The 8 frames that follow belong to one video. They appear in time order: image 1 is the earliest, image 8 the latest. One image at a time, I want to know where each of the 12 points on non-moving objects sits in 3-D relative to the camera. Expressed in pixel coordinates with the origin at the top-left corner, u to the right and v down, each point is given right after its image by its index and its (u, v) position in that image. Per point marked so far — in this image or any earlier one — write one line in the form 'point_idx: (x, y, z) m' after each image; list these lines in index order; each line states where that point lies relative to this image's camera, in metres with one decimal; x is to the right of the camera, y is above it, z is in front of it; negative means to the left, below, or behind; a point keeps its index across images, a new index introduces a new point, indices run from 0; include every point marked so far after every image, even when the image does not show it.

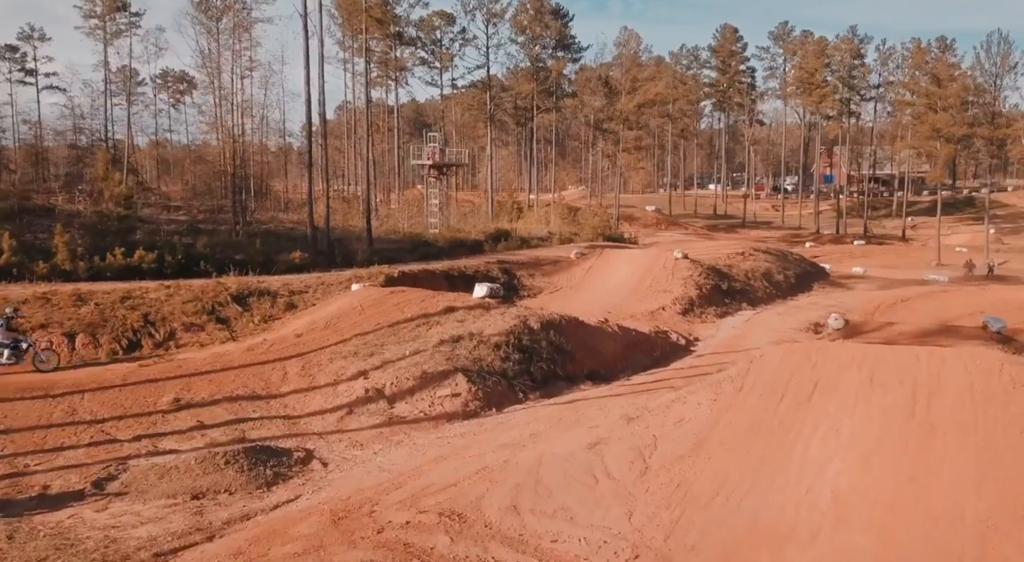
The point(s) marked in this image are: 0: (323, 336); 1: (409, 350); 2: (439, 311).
0: (-3.5, -1.0, +17.4) m
1: (-1.8, -1.2, +16.4) m
2: (-1.4, -0.6, +18.4) m
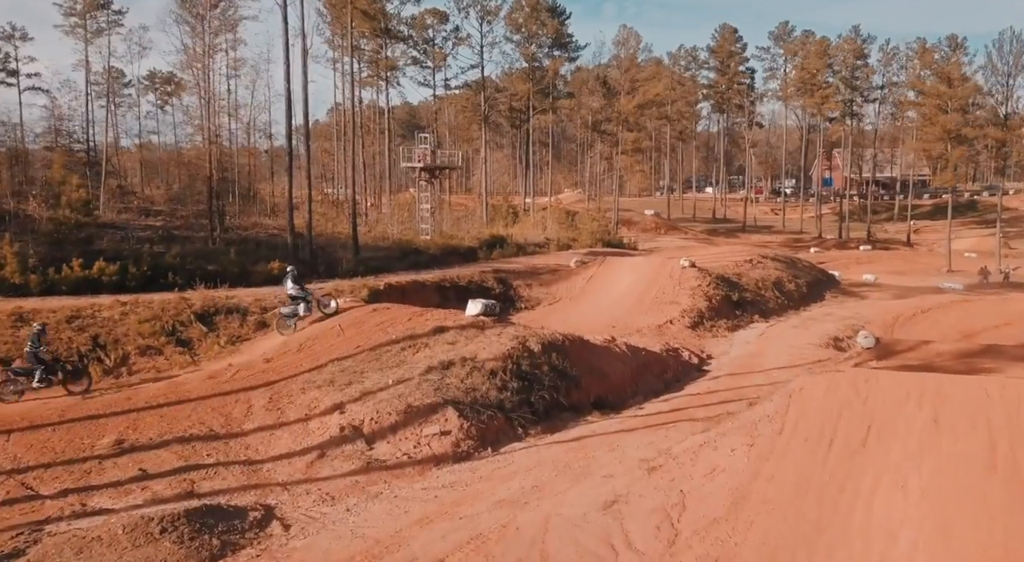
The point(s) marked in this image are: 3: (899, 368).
0: (-3.6, -1.3, +15.3) m
1: (-1.9, -1.5, +14.4) m
2: (-1.5, -0.9, +16.3) m
3: (+7.7, -1.9, +18.5) m
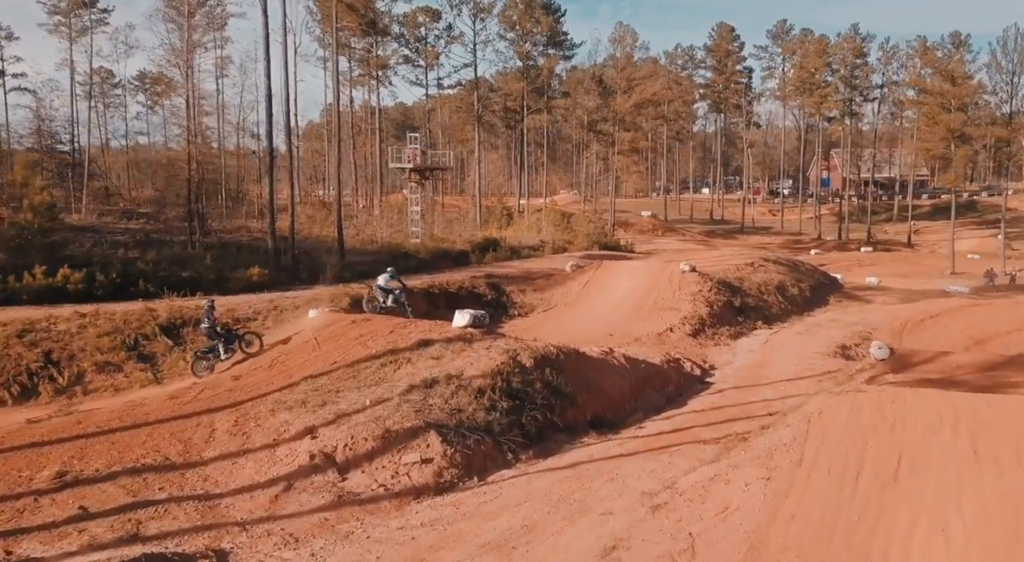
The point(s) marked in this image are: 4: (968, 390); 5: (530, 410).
0: (-3.7, -1.5, +14.1) m
1: (-2.0, -1.7, +13.1) m
2: (-1.6, -1.1, +15.1) m
3: (+7.5, -2.0, +17.3) m
4: (+8.3, -2.0, +16.7) m
5: (+0.3, -2.0, +14.0) m
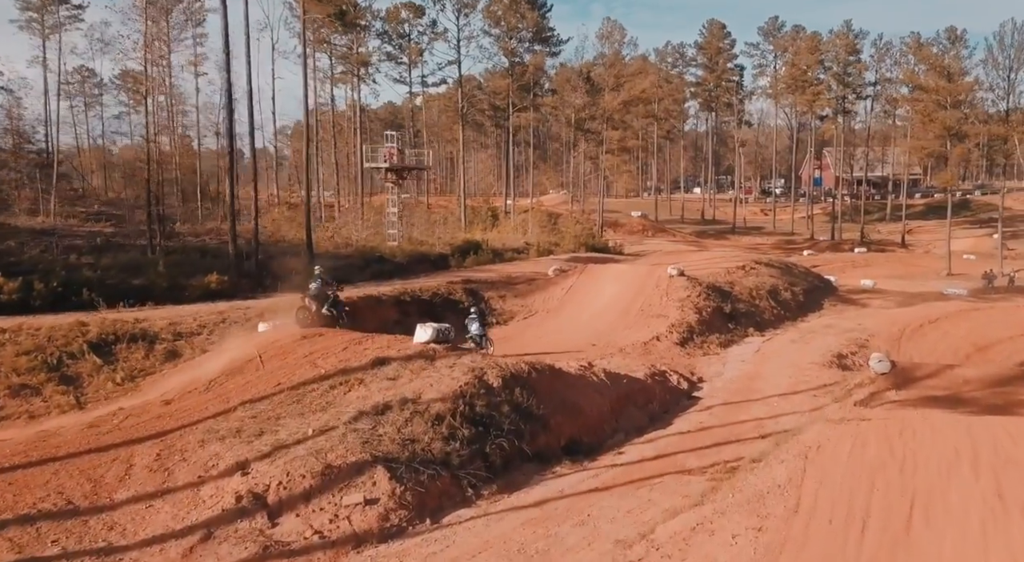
0: (-4.2, -1.7, +12.6) m
1: (-2.5, -1.9, +11.7) m
2: (-2.1, -1.2, +13.7) m
3: (+7.0, -2.1, +15.9) m
4: (+7.7, -2.1, +15.4) m
5: (-0.2, -2.1, +12.6) m
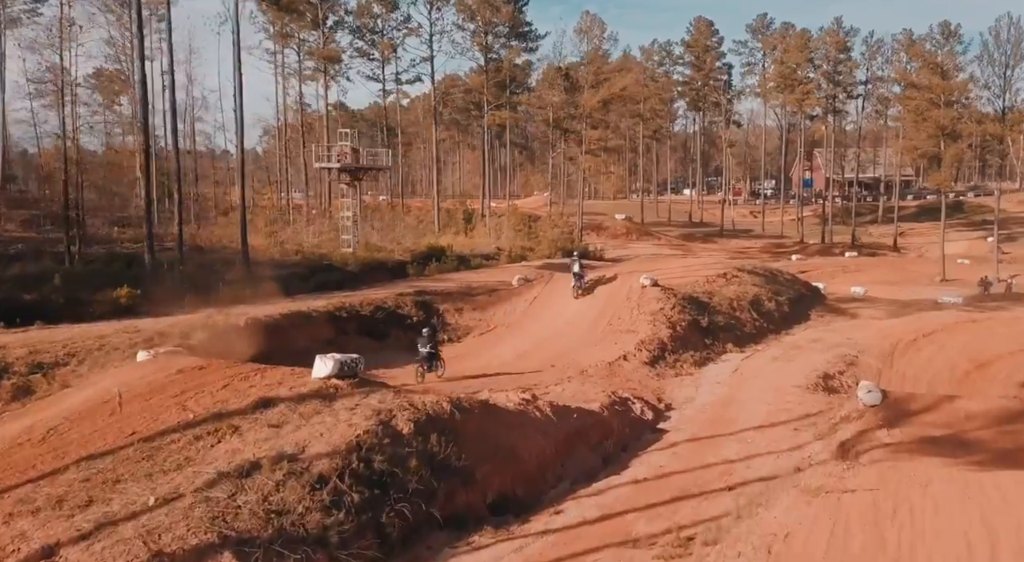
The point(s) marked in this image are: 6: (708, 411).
0: (-5.3, -2.0, +10.2) m
1: (-3.6, -2.2, +9.3) m
2: (-3.2, -1.5, +11.2) m
3: (+5.9, -2.4, +13.5) m
4: (+6.7, -2.4, +13.0) m
5: (-1.3, -2.4, +10.2) m
6: (+3.9, -2.6, +18.3) m
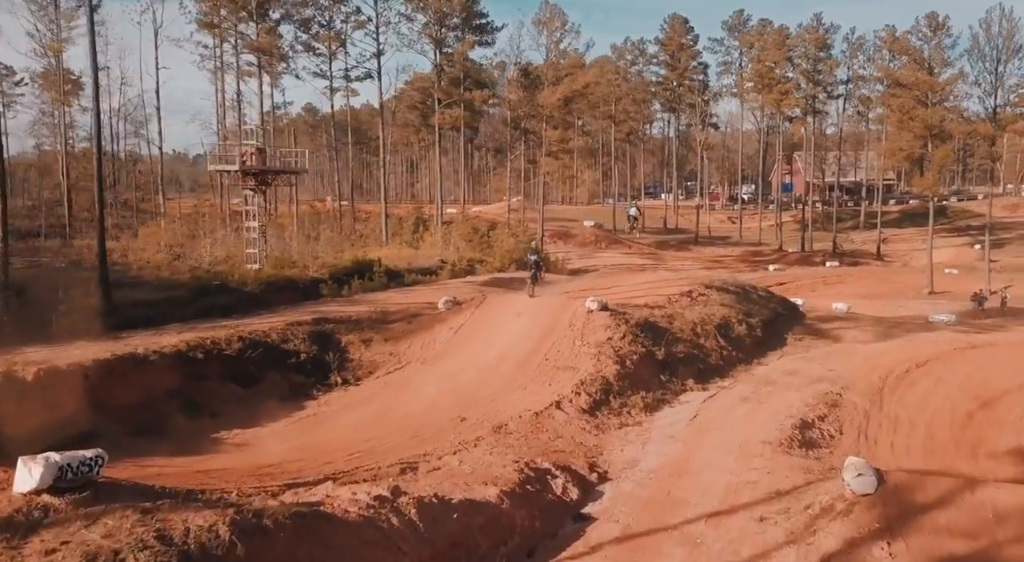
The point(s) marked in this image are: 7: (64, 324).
0: (-6.9, -2.5, +5.9) m
1: (-5.1, -2.7, +5.0) m
2: (-4.8, -2.1, +7.0) m
3: (+4.3, -3.0, +9.4) m
4: (+5.0, -2.9, +9.0) m
5: (-2.9, -2.9, +6.0) m
6: (+2.1, -3.1, +14.2) m
7: (-8.7, -0.9, +17.7) m
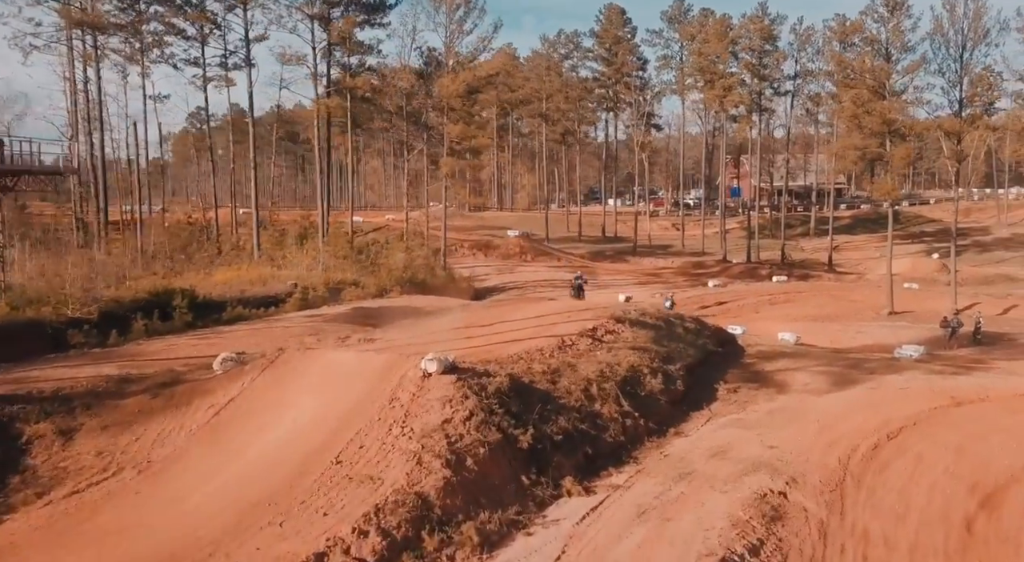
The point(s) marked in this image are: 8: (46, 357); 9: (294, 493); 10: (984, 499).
0: (-9.4, -3.3, -1.6) m
1: (-7.6, -3.5, -2.4) m
2: (-7.4, -2.9, -0.4) m
3: (+1.6, -3.7, +2.5) m
4: (+2.3, -3.7, +2.0) m
5: (-5.4, -3.7, -1.3) m
6: (-0.8, -3.9, +7.2) m
7: (-11.8, -1.8, +10.1) m
8: (-8.8, -1.5, +17.2) m
9: (-2.9, -2.8, +12.1) m
10: (+8.2, -3.6, +15.7) m
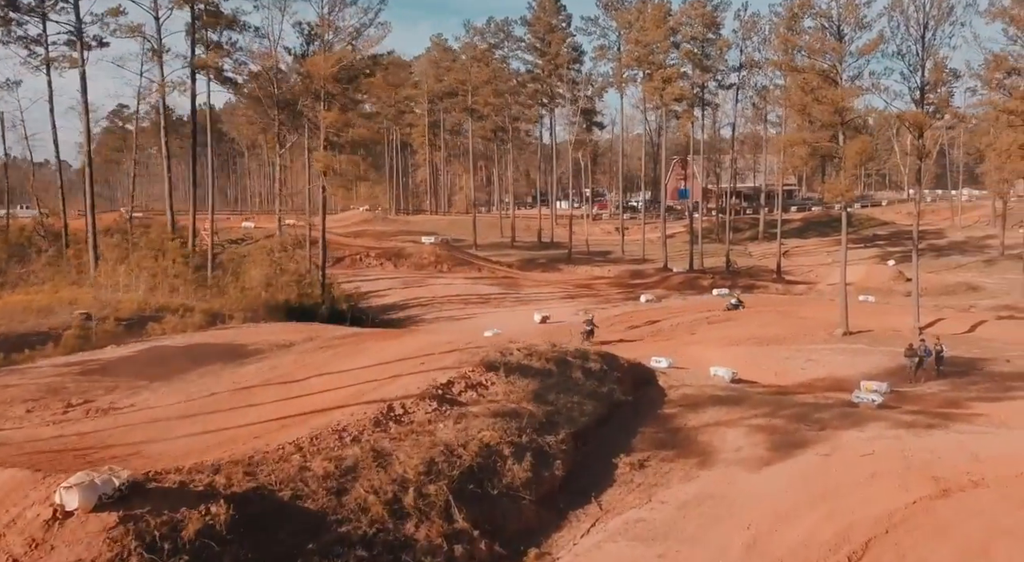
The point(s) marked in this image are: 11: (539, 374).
0: (-11.5, -4.0, -8.5) m
1: (-9.6, -4.2, -9.2) m
2: (-9.5, -3.6, -7.2) m
3: (-0.7, -4.4, -3.9) m
4: (+0.1, -4.3, -4.3) m
5: (-7.5, -4.4, -8.0) m
6: (-3.3, -4.6, +0.6) m
7: (-14.4, -2.5, +3.1) m
8: (-11.8, -2.2, +10.3) m
9: (-5.6, -3.5, +5.5) m
10: (+5.3, -4.3, +9.6) m
11: (+0.6, -1.9, +18.5) m
